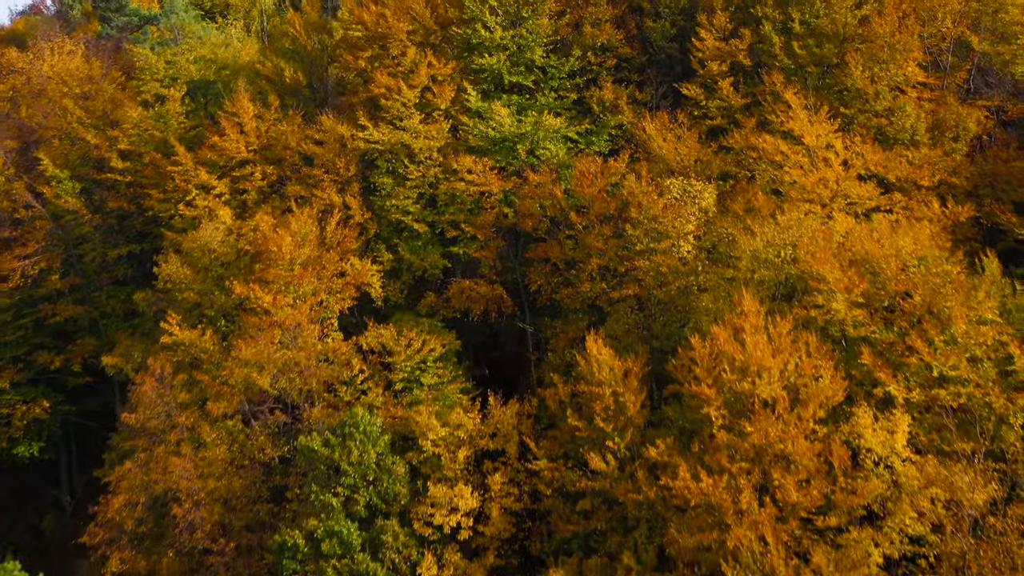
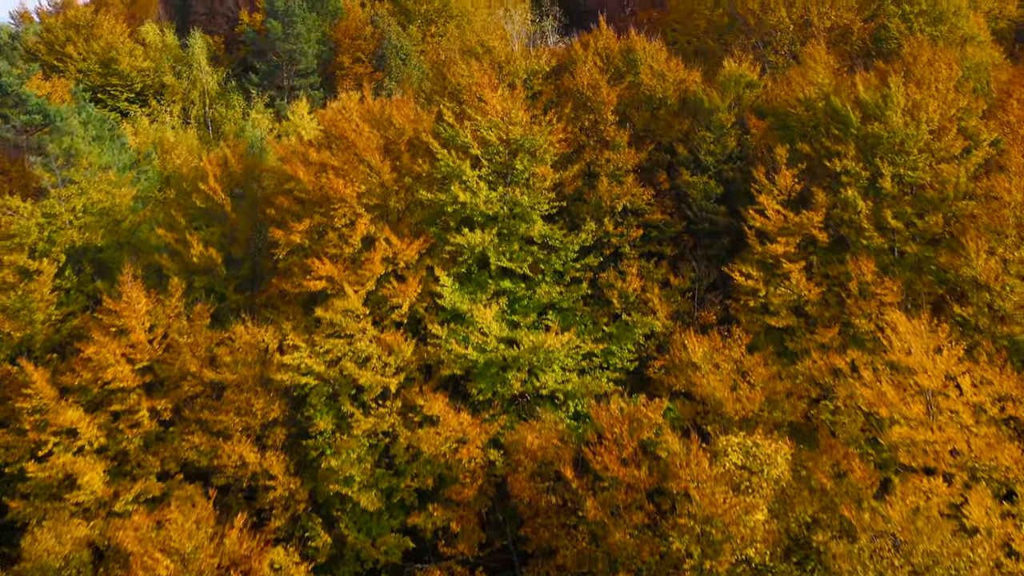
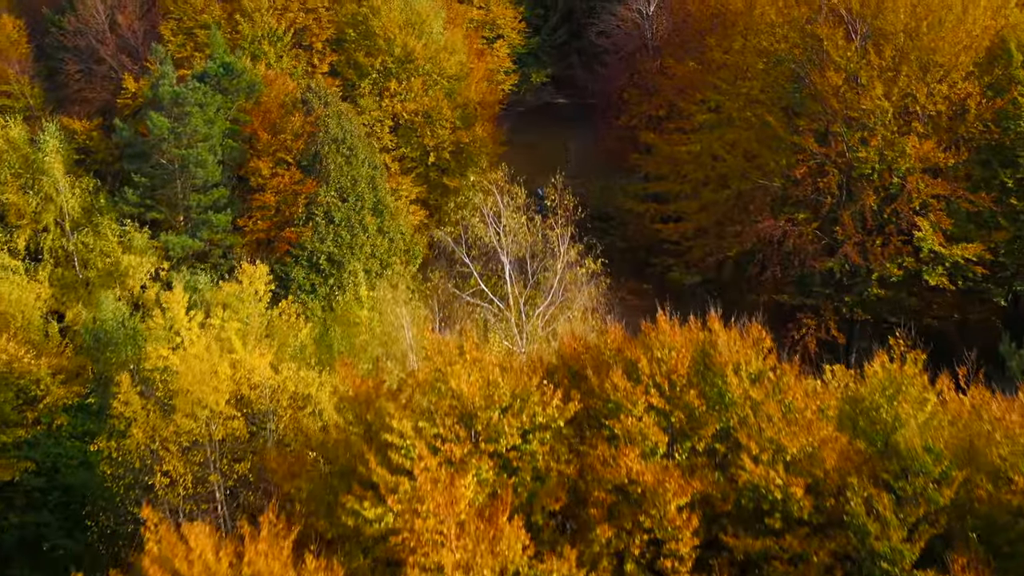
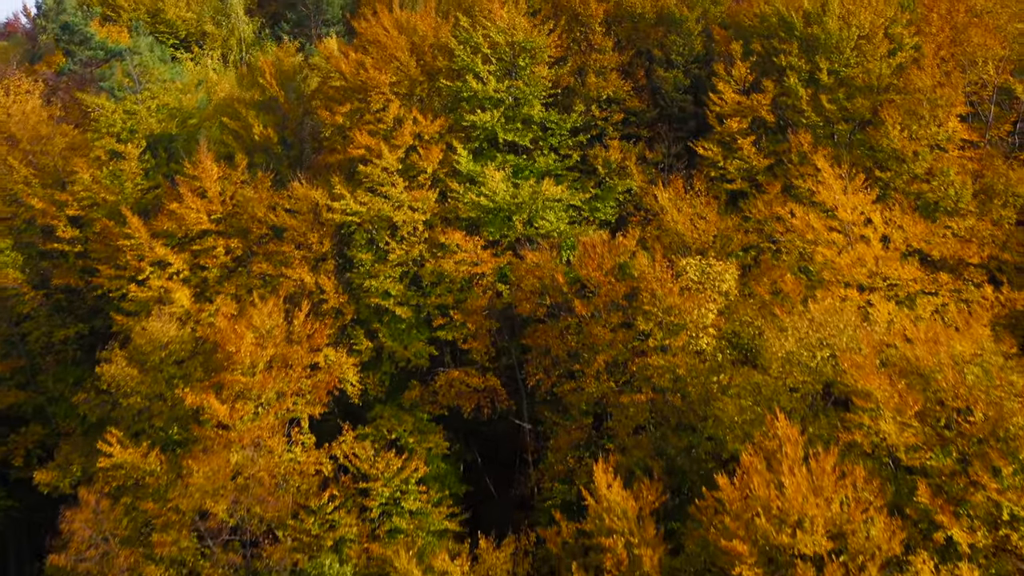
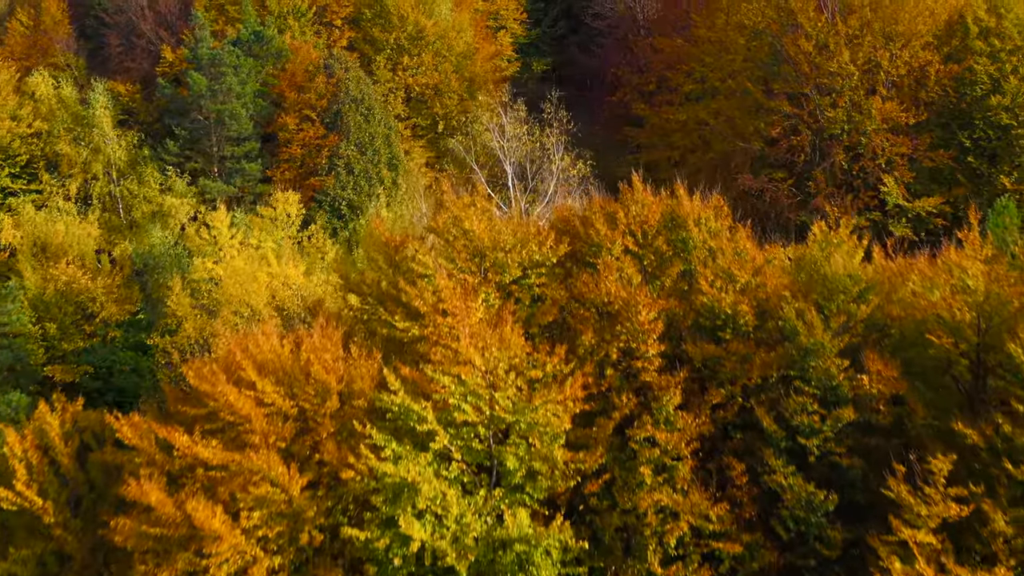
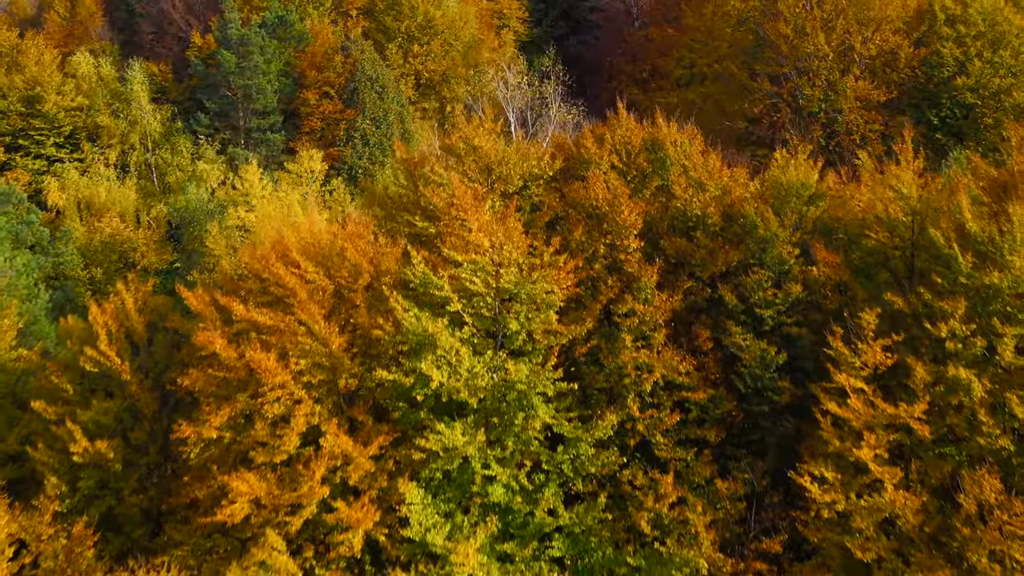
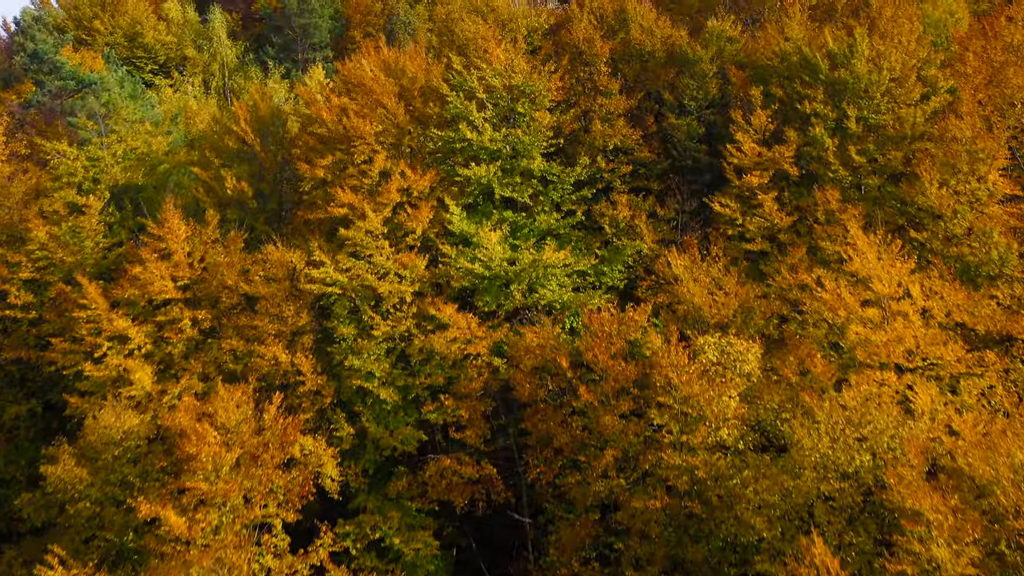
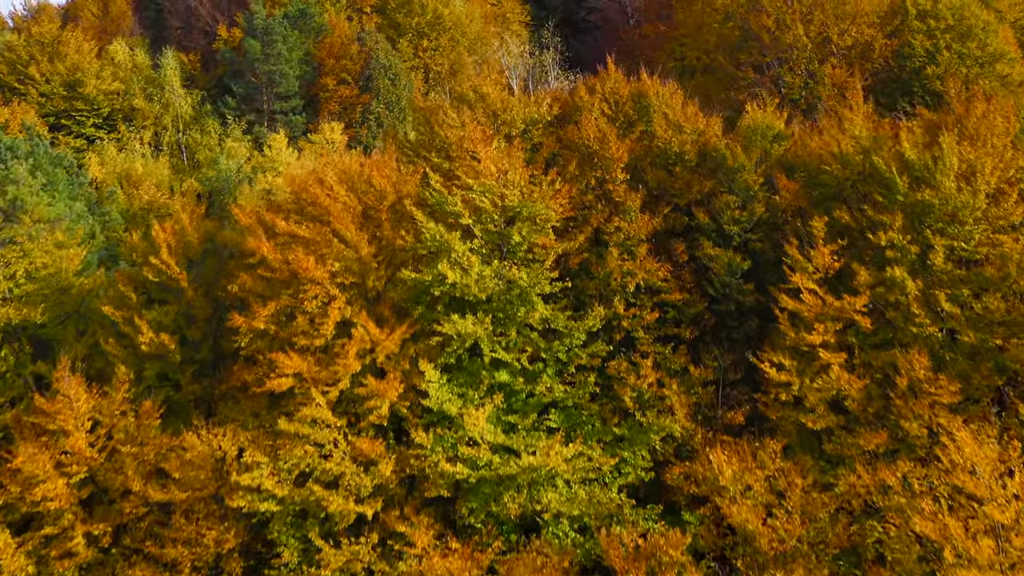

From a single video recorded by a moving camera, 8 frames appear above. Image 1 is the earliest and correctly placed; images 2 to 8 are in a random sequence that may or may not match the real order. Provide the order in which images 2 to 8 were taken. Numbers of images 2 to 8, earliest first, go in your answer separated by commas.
4, 7, 2, 8, 6, 5, 3
